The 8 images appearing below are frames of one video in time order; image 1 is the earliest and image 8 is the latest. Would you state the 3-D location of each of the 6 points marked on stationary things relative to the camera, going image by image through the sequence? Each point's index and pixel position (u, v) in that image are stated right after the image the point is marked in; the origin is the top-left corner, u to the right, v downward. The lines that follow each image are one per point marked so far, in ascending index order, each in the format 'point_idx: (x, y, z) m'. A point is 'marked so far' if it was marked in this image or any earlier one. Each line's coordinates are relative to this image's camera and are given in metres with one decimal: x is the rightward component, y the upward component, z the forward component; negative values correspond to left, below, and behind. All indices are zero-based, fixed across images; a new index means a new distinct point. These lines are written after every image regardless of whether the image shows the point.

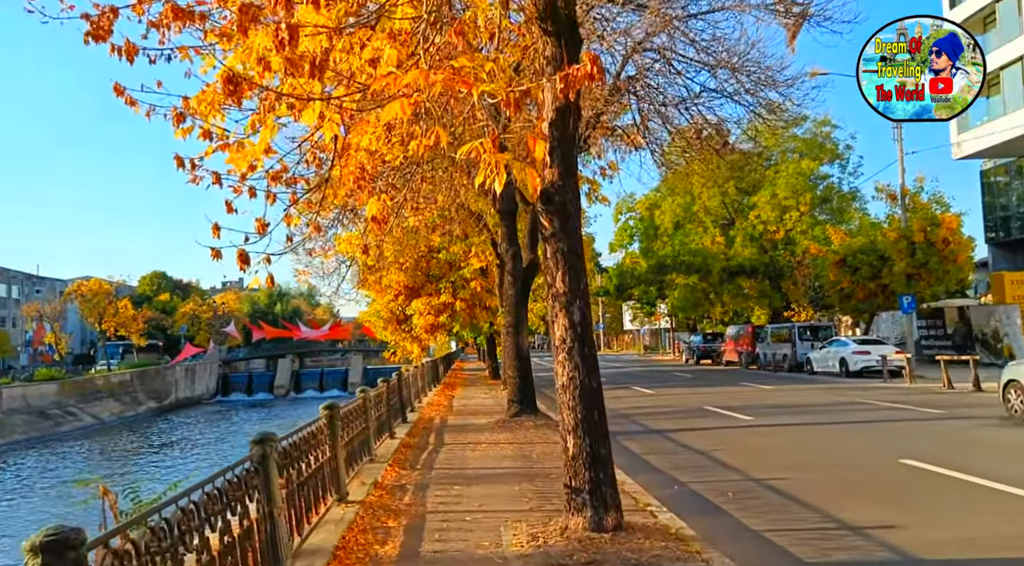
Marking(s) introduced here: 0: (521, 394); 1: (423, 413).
0: (+0.2, -1.8, +13.4) m
1: (-1.7, -2.5, +15.5) m
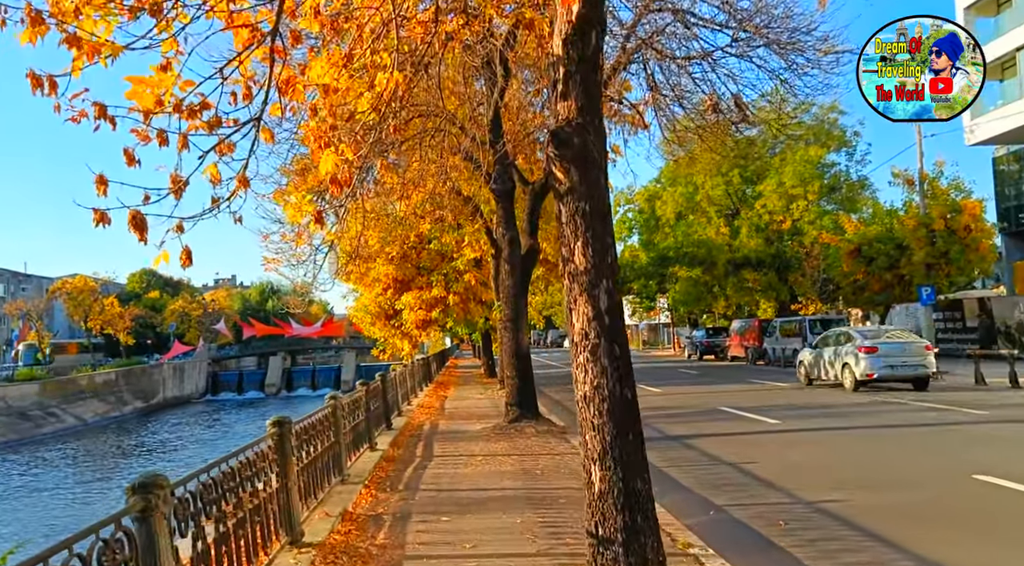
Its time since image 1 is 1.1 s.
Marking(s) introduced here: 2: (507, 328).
0: (+0.1, -1.7, +12.0) m
1: (-1.7, -2.3, +14.0) m
2: (0.0, -0.6, +12.2) m
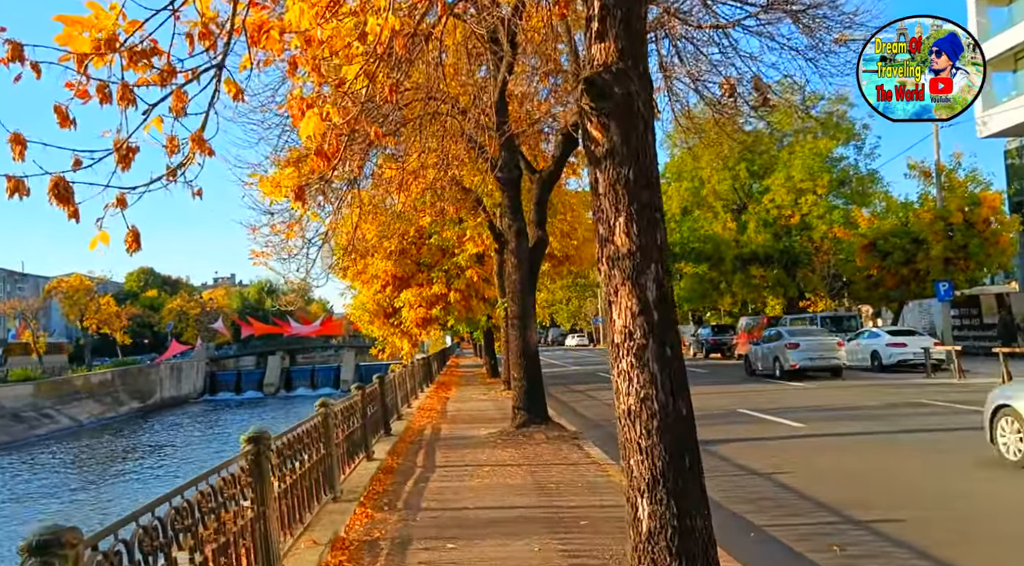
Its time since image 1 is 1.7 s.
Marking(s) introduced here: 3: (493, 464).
0: (+0.2, -1.6, +11.2) m
1: (-1.6, -2.3, +13.2) m
2: (0.0, -0.6, +11.3) m
3: (-0.2, -2.0, +8.9) m
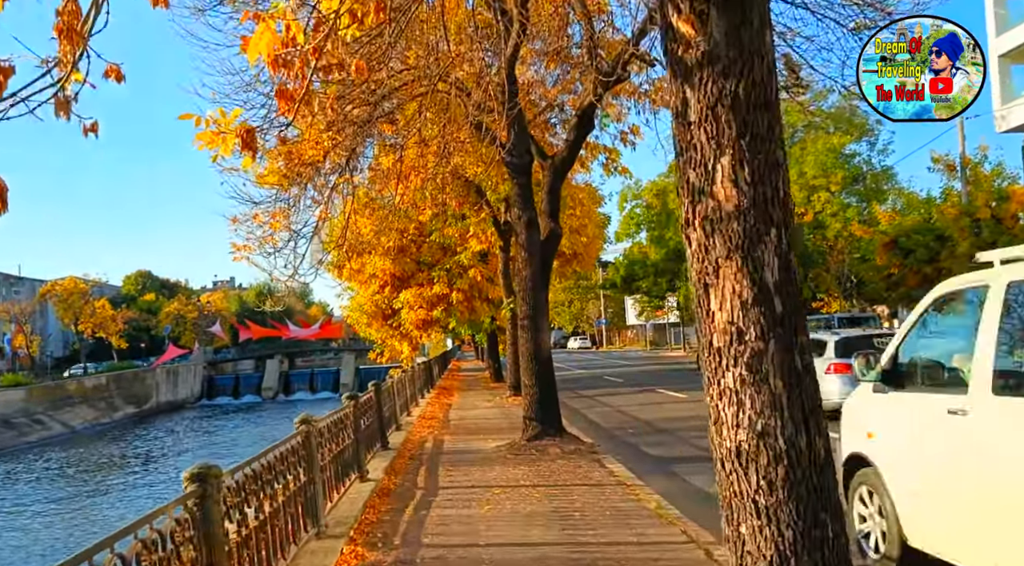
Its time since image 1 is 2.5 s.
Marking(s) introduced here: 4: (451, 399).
0: (+0.4, -1.6, +10.0) m
1: (-1.5, -2.2, +12.1) m
2: (+0.2, -0.5, +10.2) m
3: (-0.1, -1.9, +7.8) m
4: (-1.5, -2.8, +19.9) m
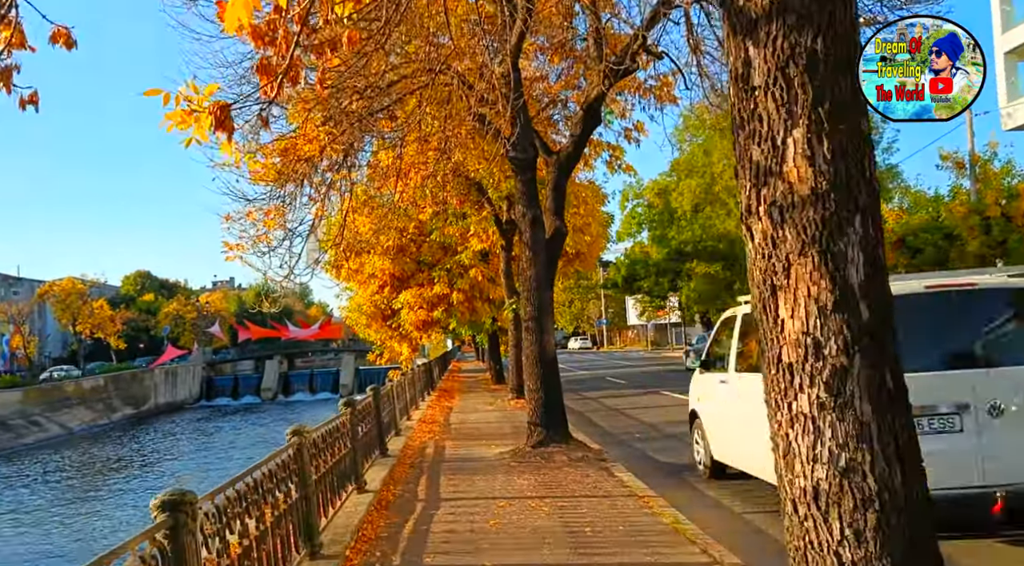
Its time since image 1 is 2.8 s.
0: (+0.4, -1.6, +9.7) m
1: (-1.4, -2.2, +11.7) m
2: (+0.2, -0.5, +9.8) m
3: (-0.1, -1.9, +7.4) m
4: (-1.4, -2.8, +19.5) m
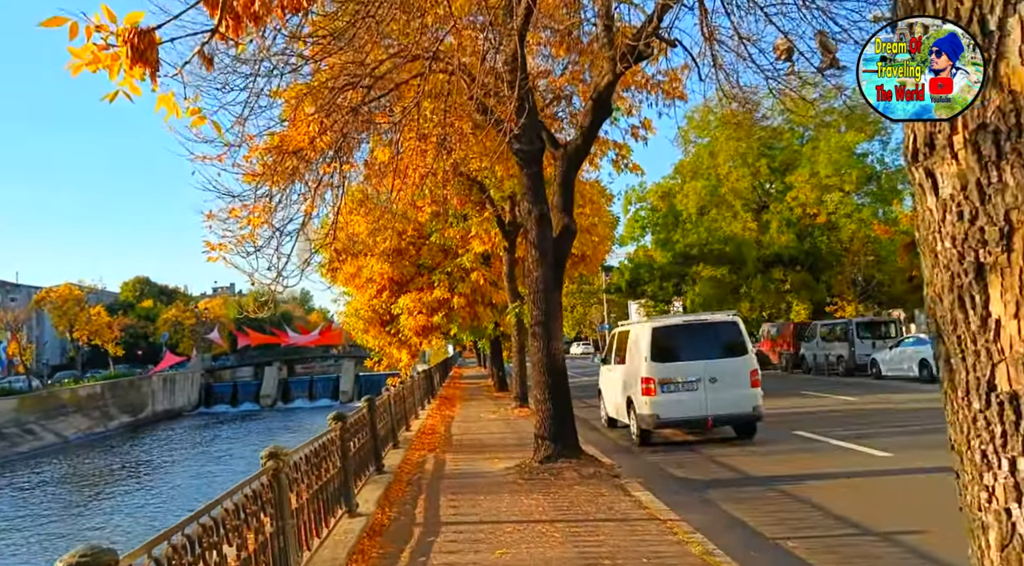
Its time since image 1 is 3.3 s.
0: (+0.5, -1.6, +8.9) m
1: (-1.4, -2.3, +11.0) m
2: (+0.3, -0.6, +9.1) m
3: (0.0, -1.9, +6.7) m
4: (-1.4, -2.9, +18.8) m
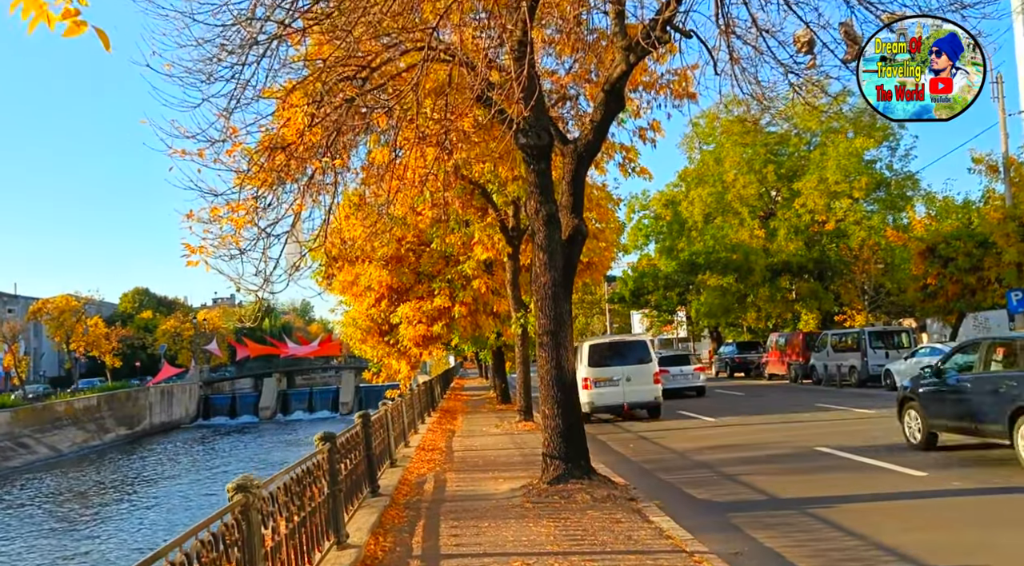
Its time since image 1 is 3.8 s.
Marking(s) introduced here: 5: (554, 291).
0: (+0.5, -1.6, +8.2) m
1: (-1.3, -2.4, +10.3) m
2: (+0.3, -0.6, +8.5) m
3: (+0.1, -2.0, +6.0) m
4: (-1.3, -3.1, +18.1) m
5: (+0.4, -0.1, +8.5) m
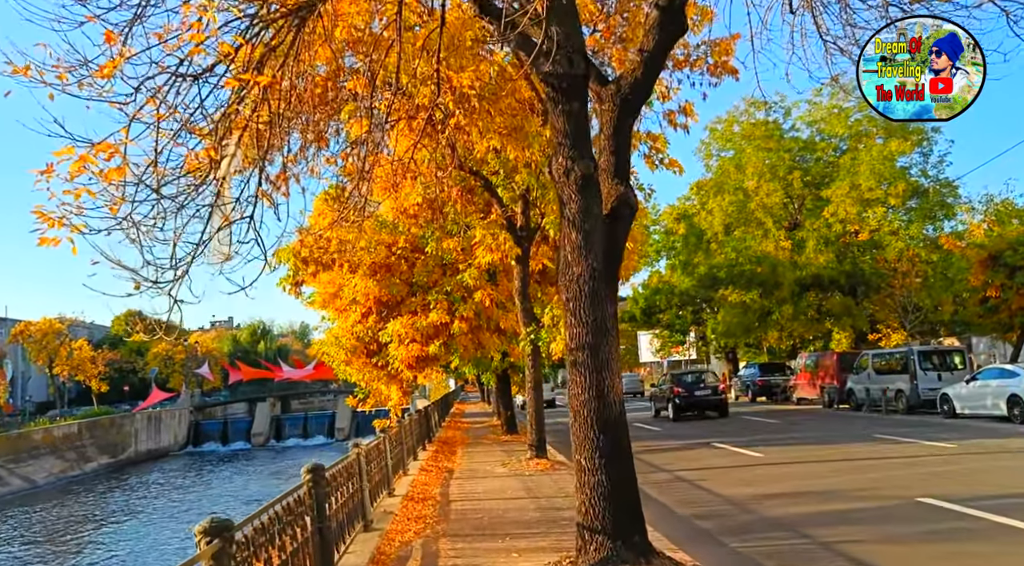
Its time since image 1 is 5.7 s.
0: (+0.7, -1.6, +5.6) m
1: (-1.1, -2.4, +7.6) m
2: (+0.5, -0.6, +5.8) m
3: (+0.2, -1.8, +3.3) m
4: (-1.1, -3.3, +15.4) m
5: (+0.6, 0.0, +5.9) m
